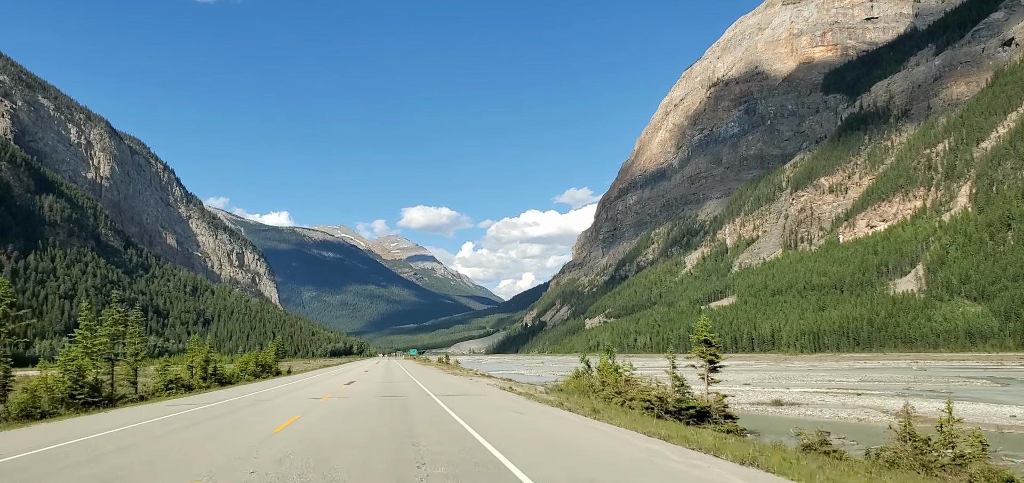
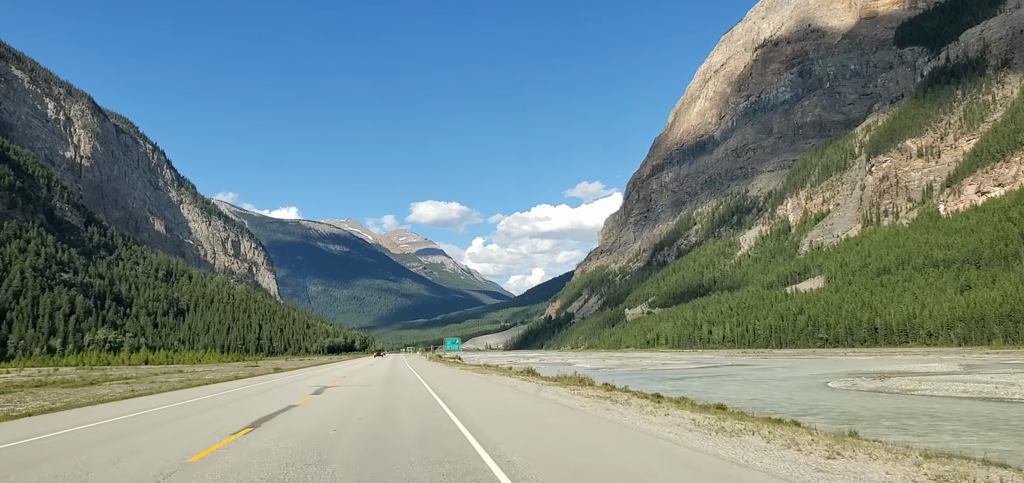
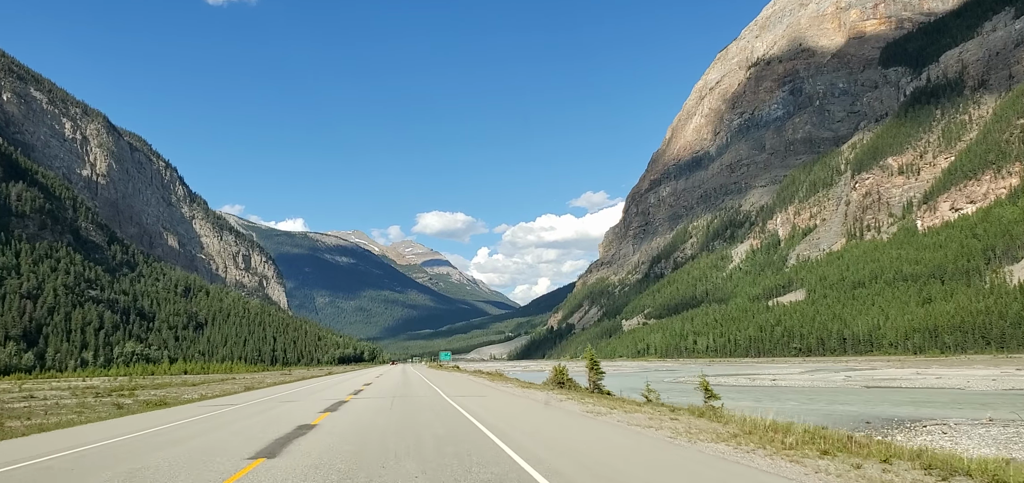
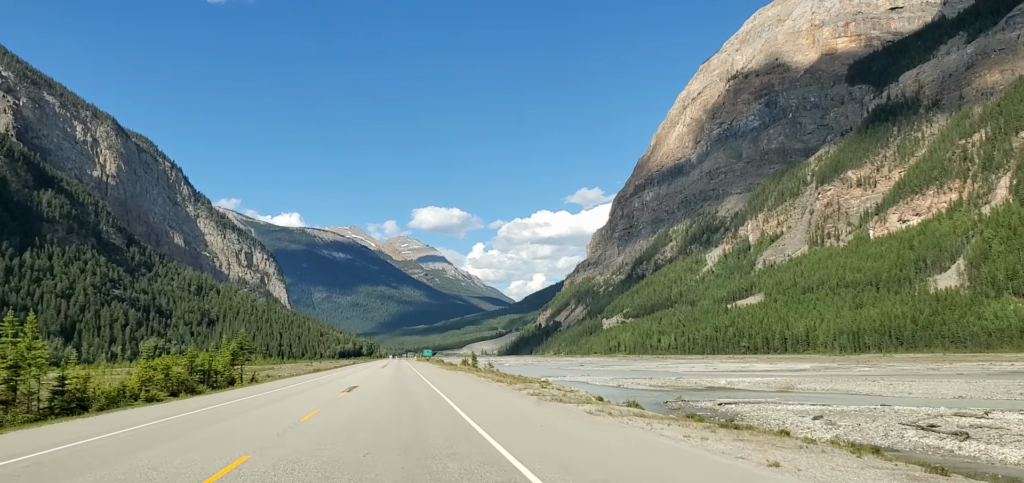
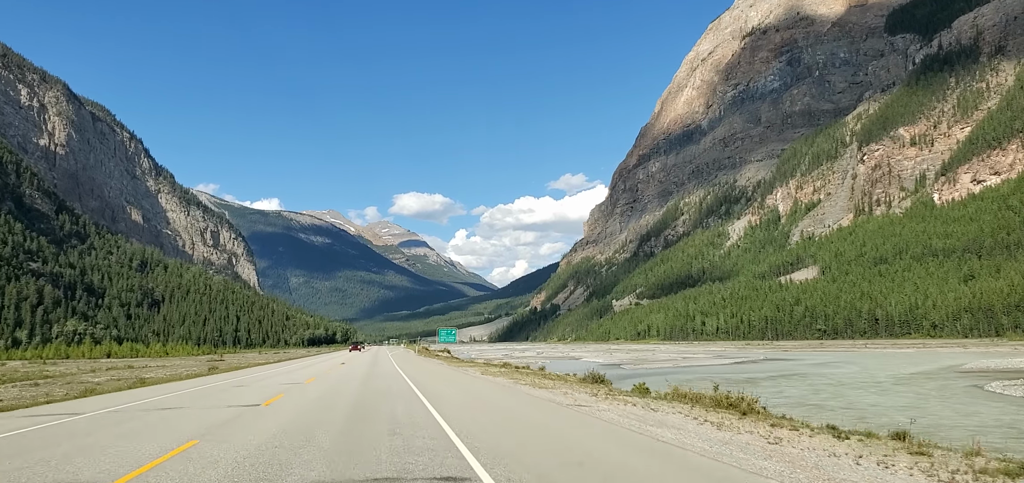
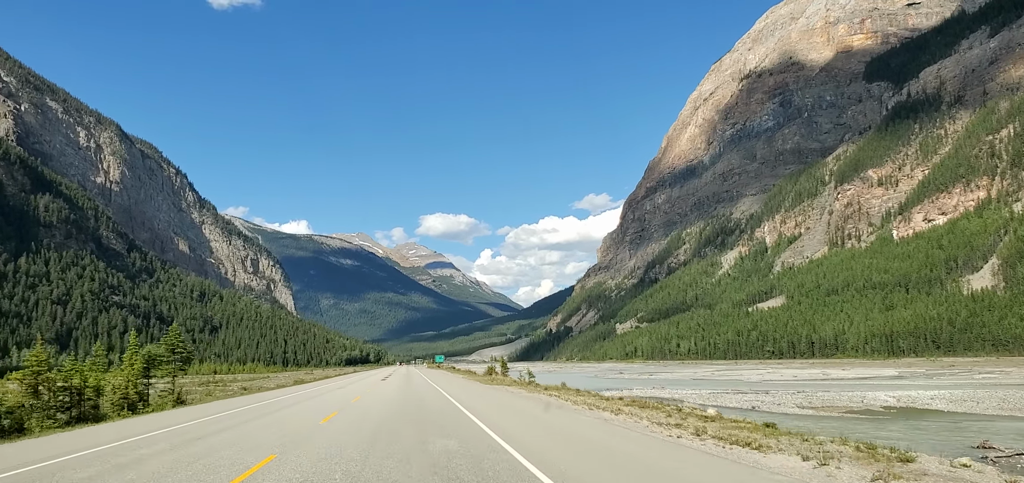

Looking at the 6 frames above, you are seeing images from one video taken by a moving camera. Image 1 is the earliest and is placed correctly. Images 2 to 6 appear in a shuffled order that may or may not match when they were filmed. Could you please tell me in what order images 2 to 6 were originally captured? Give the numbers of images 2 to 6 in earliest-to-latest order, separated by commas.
4, 6, 3, 2, 5
